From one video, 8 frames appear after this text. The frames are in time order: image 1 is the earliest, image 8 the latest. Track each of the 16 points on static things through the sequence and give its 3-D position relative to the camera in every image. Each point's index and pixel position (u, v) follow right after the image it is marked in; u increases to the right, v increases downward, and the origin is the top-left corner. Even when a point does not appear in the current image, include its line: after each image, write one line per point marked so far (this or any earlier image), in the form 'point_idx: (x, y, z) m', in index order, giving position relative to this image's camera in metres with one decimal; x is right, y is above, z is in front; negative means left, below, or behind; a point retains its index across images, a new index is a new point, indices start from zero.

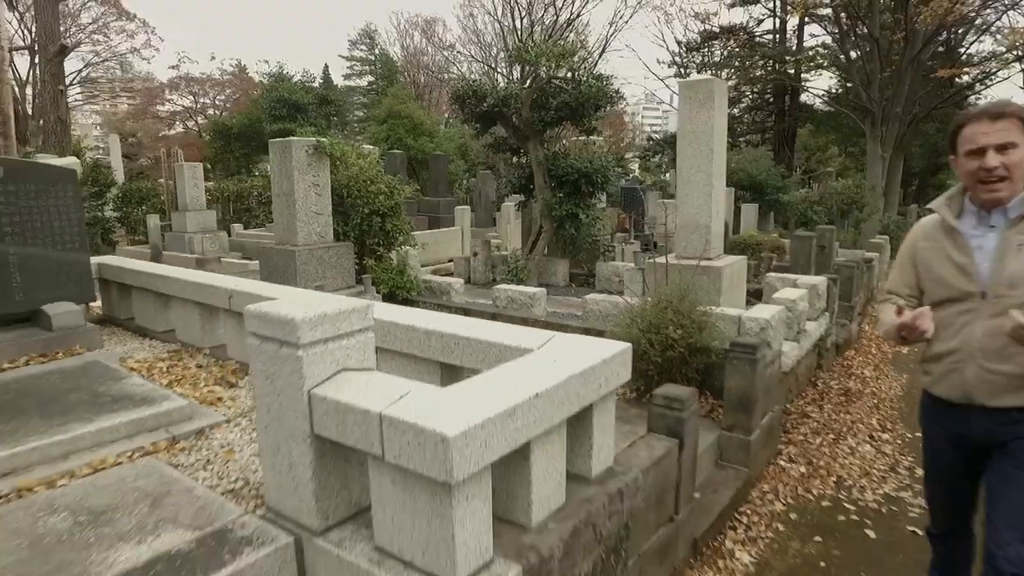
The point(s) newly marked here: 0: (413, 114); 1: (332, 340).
0: (-2.7, +4.5, +17.0) m
1: (-0.5, -0.1, +1.7) m
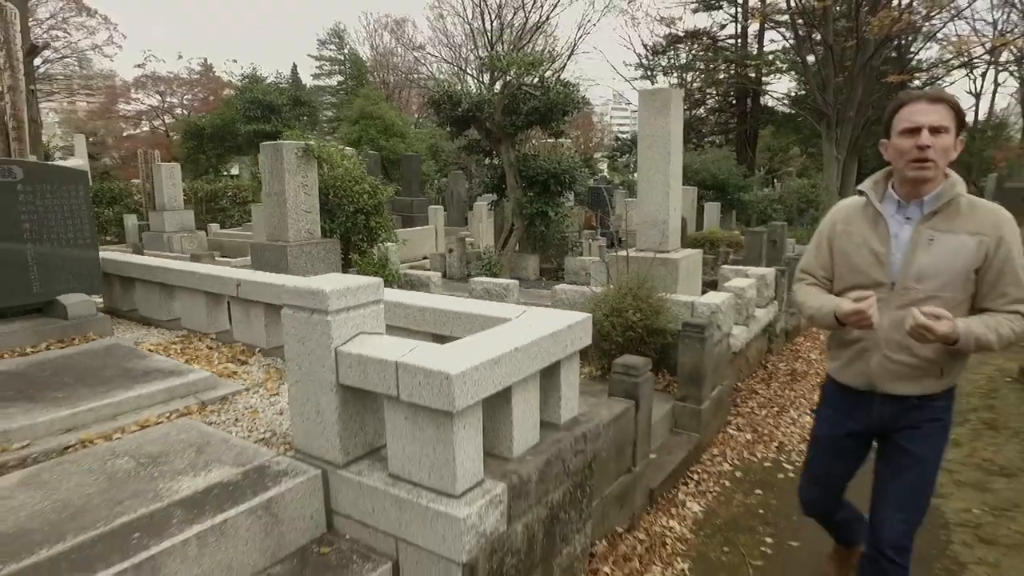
0: (-3.4, +4.6, +17.3) m
1: (-0.5, -0.1, +2.1) m
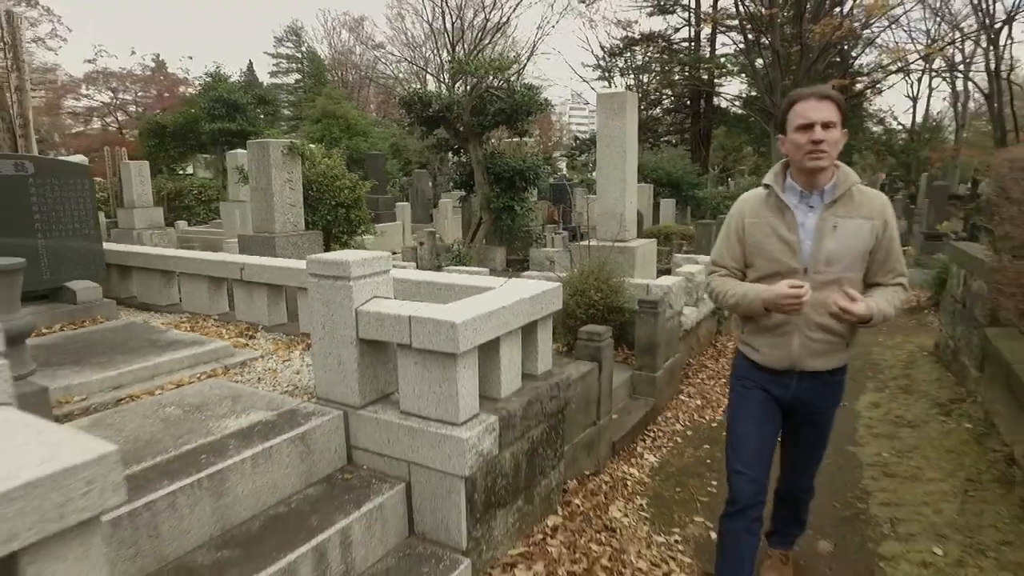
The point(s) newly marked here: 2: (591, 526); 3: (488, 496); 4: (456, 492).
0: (-4.4, +4.7, +17.5) m
1: (-0.6, 0.0, +2.6) m
2: (+0.4, -1.1, +3.1) m
3: (-0.1, -0.8, +2.5) m
4: (-0.2, -0.7, +2.4) m
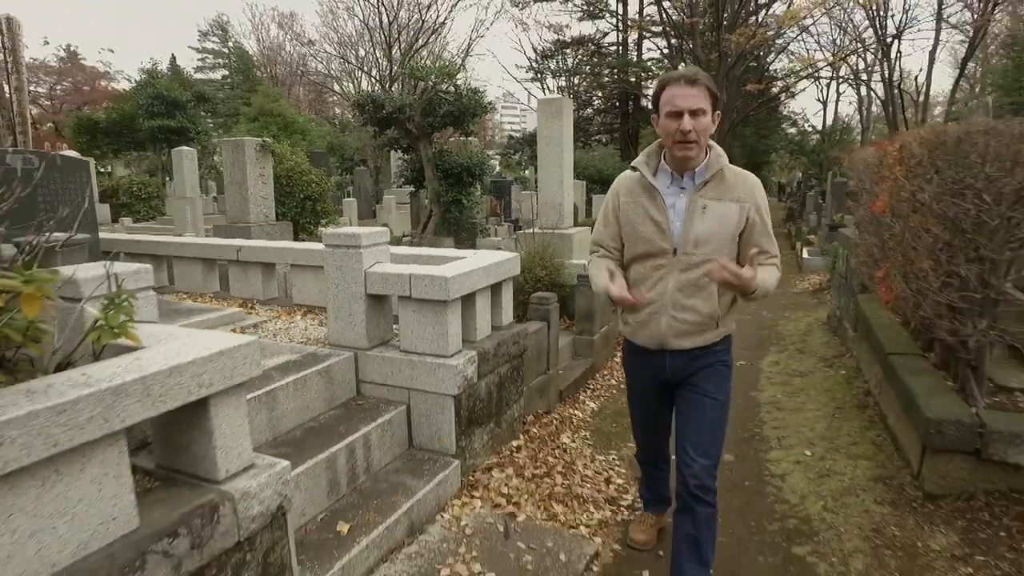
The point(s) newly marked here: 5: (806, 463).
0: (-6.1, +4.8, +17.7) m
1: (-0.7, +0.2, +3.3) m
2: (+0.2, -0.9, +3.9) m
3: (-0.2, -0.6, +3.3) m
4: (-0.3, -0.6, +3.1) m
5: (+1.7, -1.0, +3.7) m
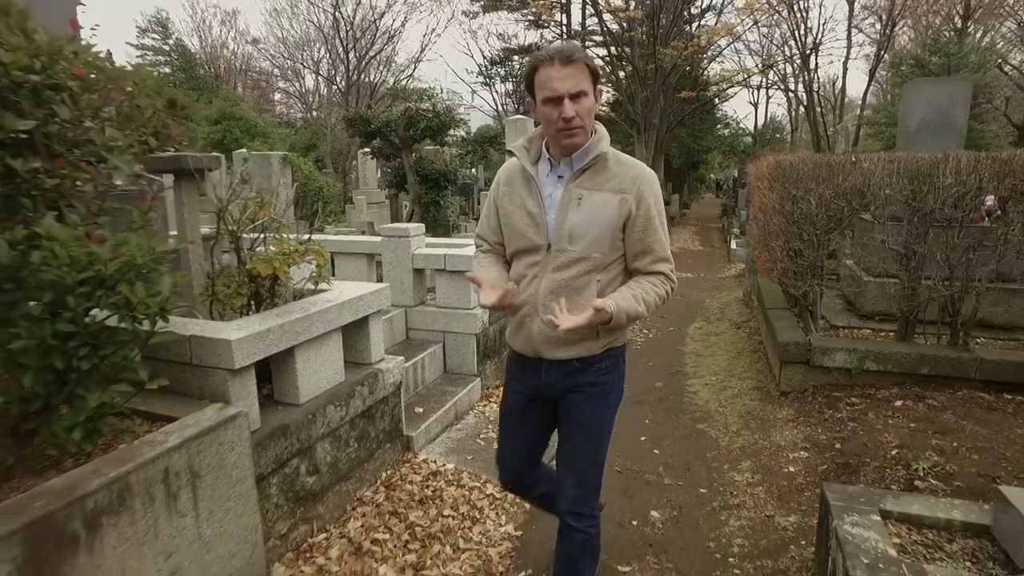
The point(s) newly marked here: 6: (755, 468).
0: (-7.3, +4.9, +18.7) m
1: (-0.7, +0.4, +4.8) m
2: (+0.2, -0.7, +5.4) m
3: (-0.2, -0.5, +4.8) m
4: (-0.3, -0.4, +4.7) m
5: (+1.6, -0.8, +5.4) m
6: (+1.4, -1.0, +3.7) m
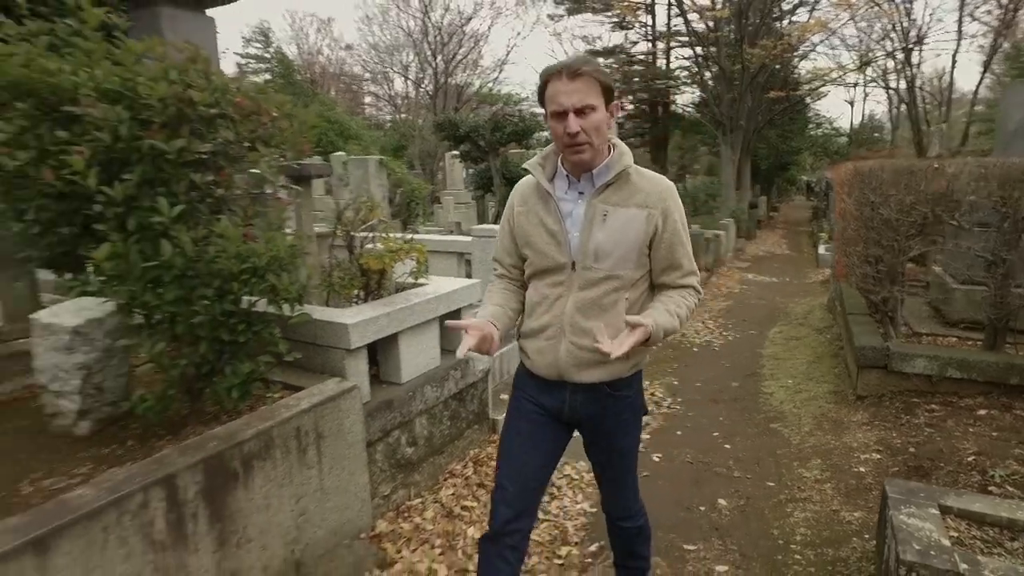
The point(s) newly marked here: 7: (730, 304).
0: (-4.9, +5.0, +19.8) m
1: (-0.1, +0.4, +5.1) m
2: (+0.8, -0.7, +5.7) m
3: (+0.4, -0.4, +5.1) m
4: (+0.3, -0.4, +4.9) m
5: (+2.3, -0.8, +5.5) m
6: (+1.8, -1.0, +3.8) m
7: (+3.2, -0.2, +9.5) m
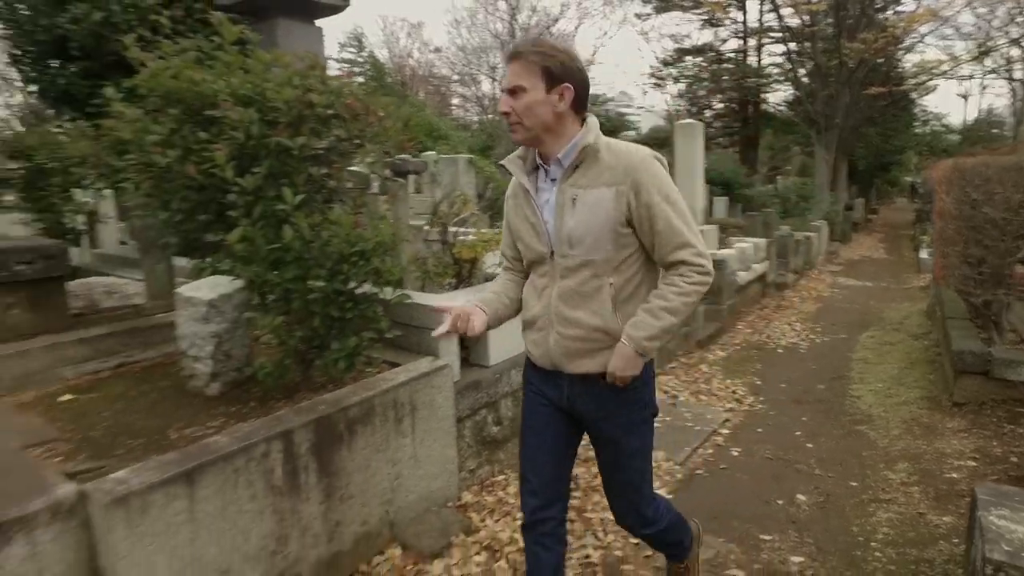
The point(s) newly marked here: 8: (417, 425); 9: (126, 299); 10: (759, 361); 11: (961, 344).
0: (-2.3, +5.2, +20.4) m
1: (+0.6, +0.4, +5.2) m
2: (+1.5, -0.7, +5.7) m
3: (+1.0, -0.4, +5.2) m
4: (+0.9, -0.3, +5.0) m
5: (+3.0, -0.8, +5.3) m
6: (+2.3, -1.0, +3.7) m
7: (+4.3, -0.3, +9.2) m
8: (-0.4, -0.6, +2.7) m
9: (-2.2, -0.1, +3.8) m
10: (+2.3, -0.7, +6.2) m
11: (+3.1, -0.4, +4.5) m
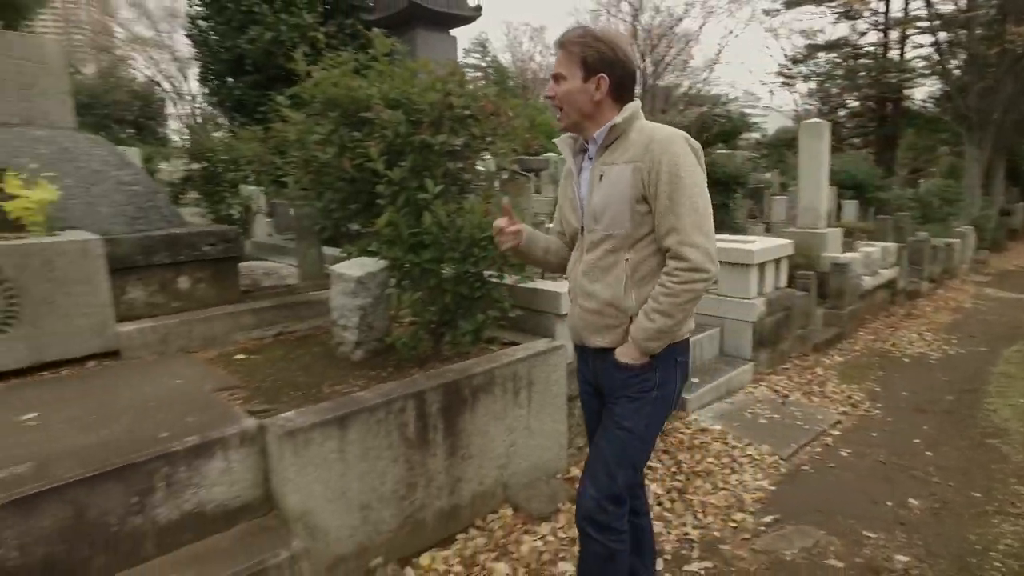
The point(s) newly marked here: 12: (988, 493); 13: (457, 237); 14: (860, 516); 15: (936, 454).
0: (+1.4, +5.2, +20.7) m
1: (+1.5, +0.5, +5.3) m
2: (+2.5, -0.7, +5.6) m
3: (+1.9, -0.4, +5.2) m
4: (+1.8, -0.3, +5.0) m
5: (+3.8, -0.9, +5.0) m
6: (+2.9, -1.1, +3.5) m
7: (+5.8, -0.4, +8.6) m
8: (+0.1, -0.5, +3.0) m
9: (-1.5, +0.1, +4.4) m
10: (+3.3, -0.7, +5.9) m
11: (+3.8, -0.5, +4.2) m
12: (+2.5, -1.1, +3.5) m
13: (-0.2, +0.2, +2.7) m
14: (+1.7, -1.1, +3.2) m
15: (+2.6, -1.0, +4.0) m
